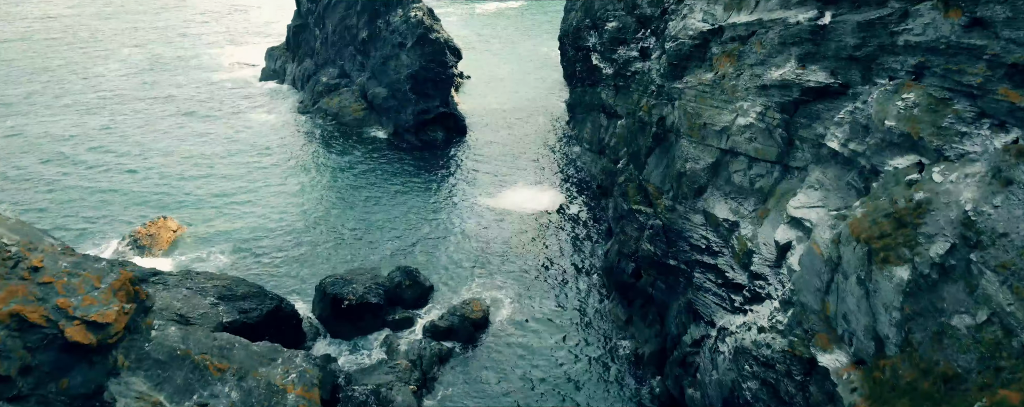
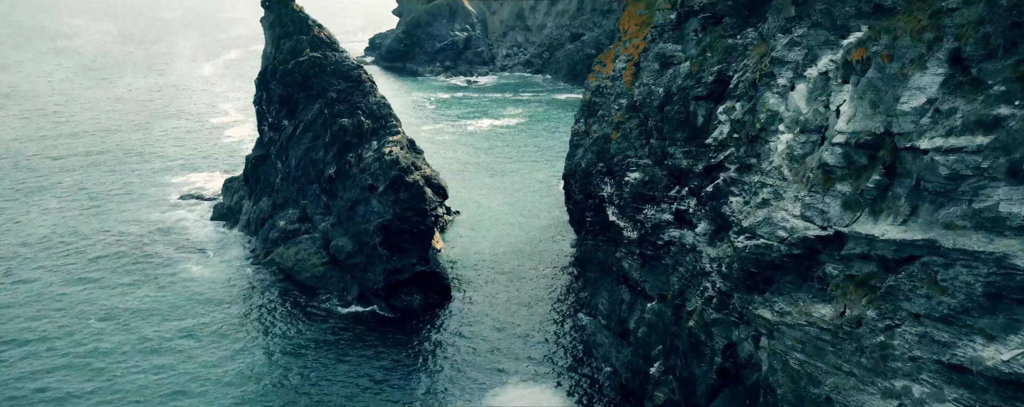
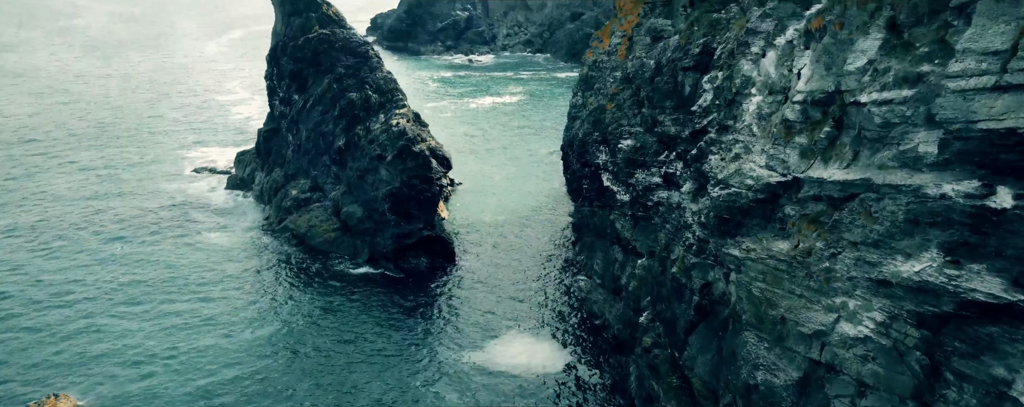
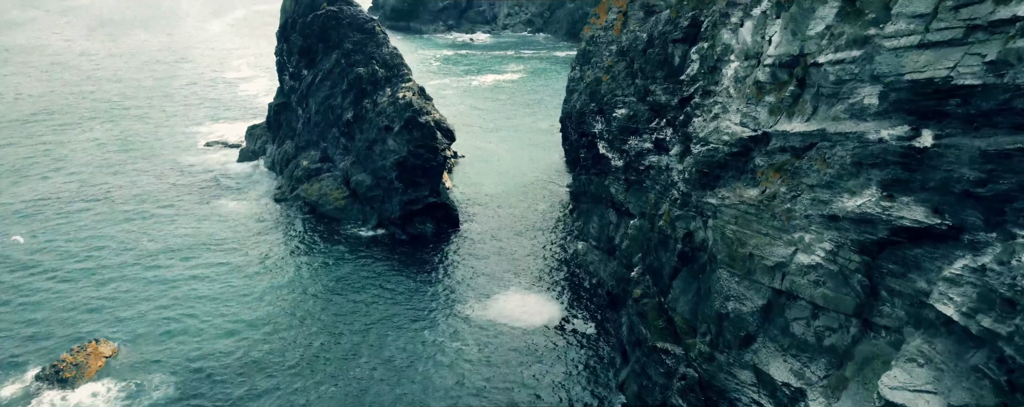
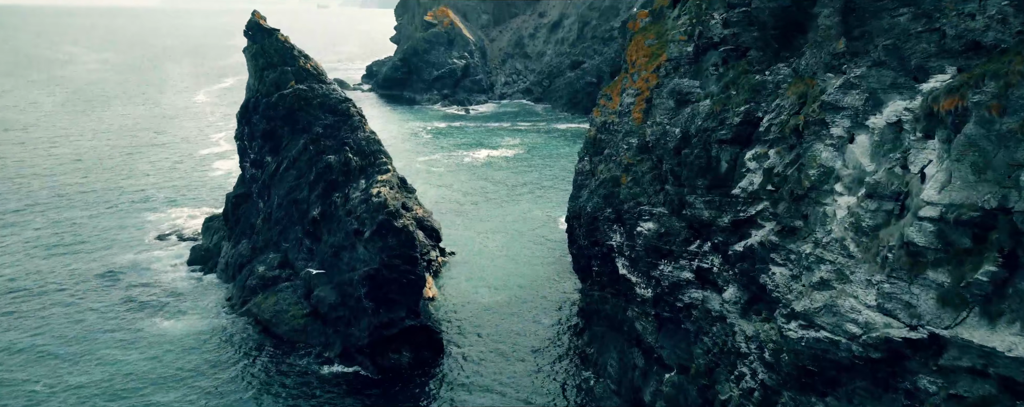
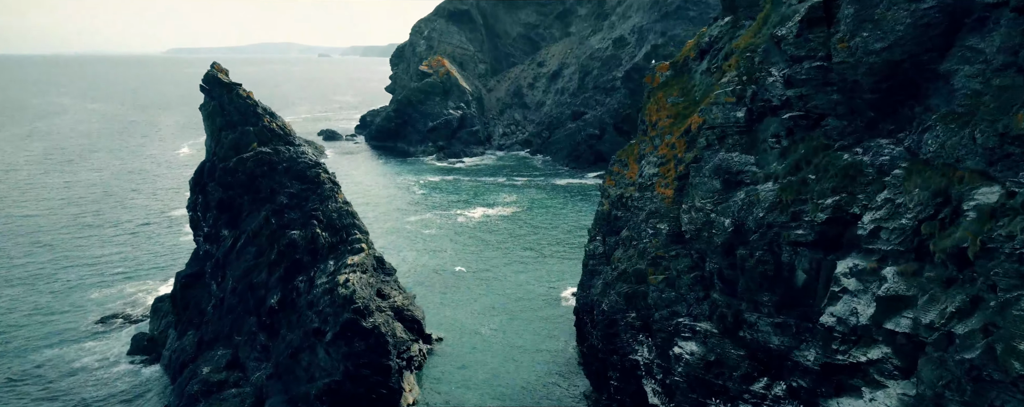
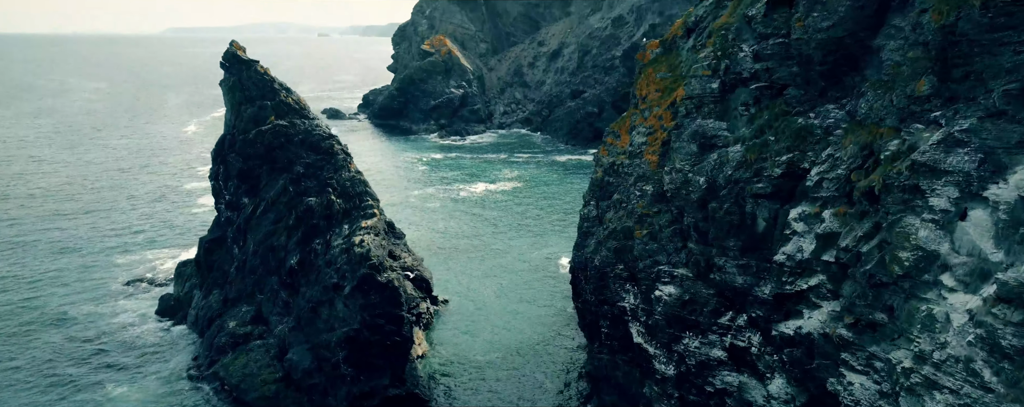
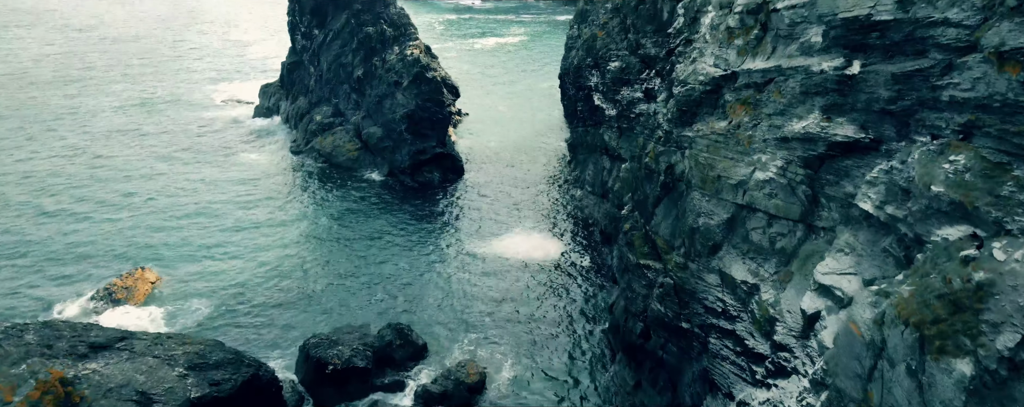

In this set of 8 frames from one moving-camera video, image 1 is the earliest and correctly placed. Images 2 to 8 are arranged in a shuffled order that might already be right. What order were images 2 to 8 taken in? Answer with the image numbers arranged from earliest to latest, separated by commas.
8, 4, 3, 2, 5, 7, 6
